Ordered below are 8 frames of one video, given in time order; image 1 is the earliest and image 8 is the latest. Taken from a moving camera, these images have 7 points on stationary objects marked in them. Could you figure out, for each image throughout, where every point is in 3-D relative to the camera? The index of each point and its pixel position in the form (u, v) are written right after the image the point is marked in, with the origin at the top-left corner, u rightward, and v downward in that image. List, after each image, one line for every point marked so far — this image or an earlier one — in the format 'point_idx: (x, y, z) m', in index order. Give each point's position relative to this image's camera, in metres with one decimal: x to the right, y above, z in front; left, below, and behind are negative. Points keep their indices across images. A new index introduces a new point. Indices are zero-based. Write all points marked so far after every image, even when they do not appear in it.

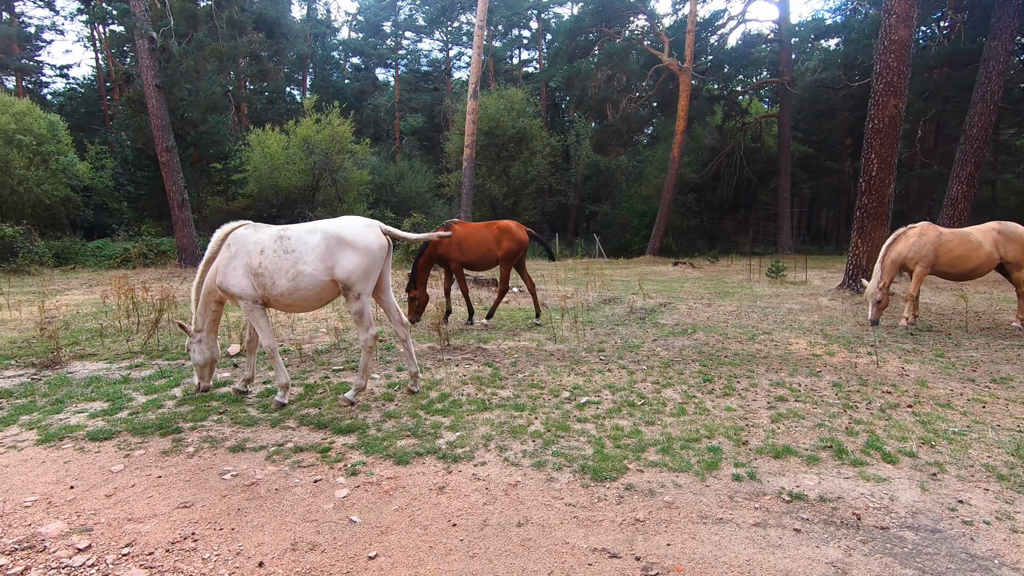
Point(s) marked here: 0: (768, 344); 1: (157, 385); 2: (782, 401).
0: (+3.1, -0.7, +6.5) m
1: (-3.1, -0.9, +4.8) m
2: (+2.2, -0.9, +4.3) m
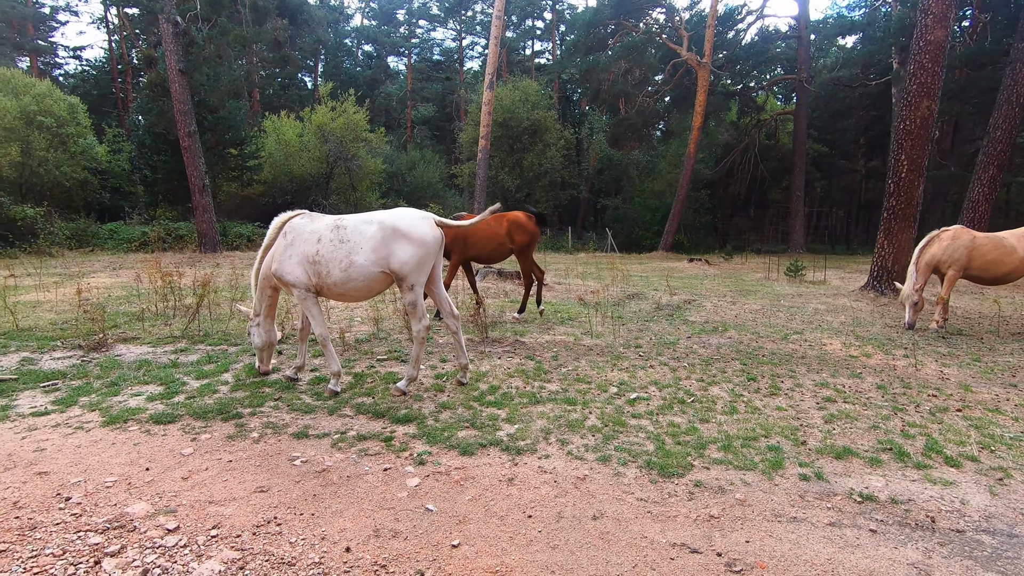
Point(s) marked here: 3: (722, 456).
0: (+3.5, -0.7, +6.6) m
1: (-2.7, -0.7, +4.8) m
2: (+2.6, -0.9, +4.3) m
3: (+1.3, -1.0, +3.2) m
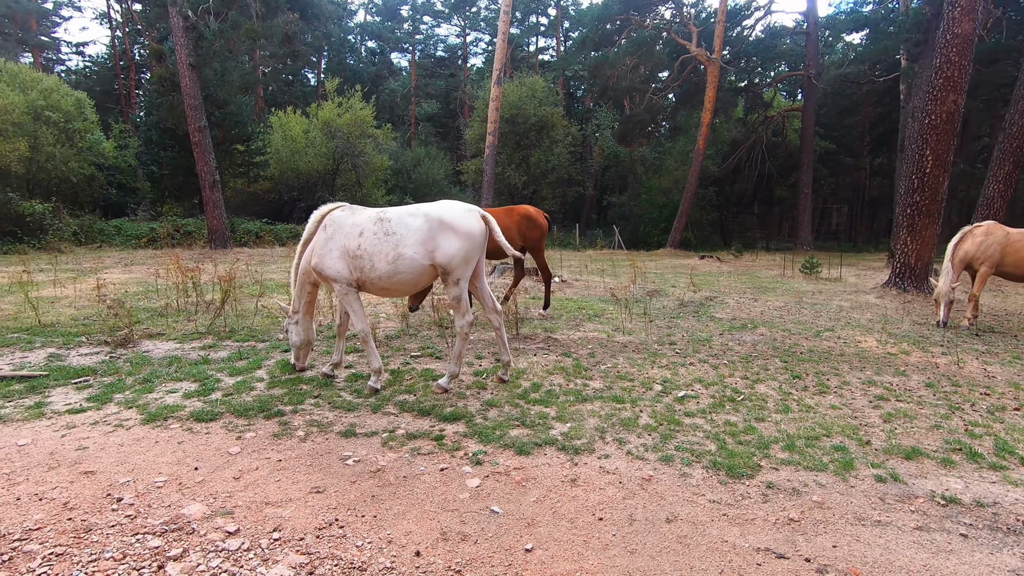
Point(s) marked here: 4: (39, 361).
0: (+3.9, -0.6, +6.4) m
1: (-2.4, -0.7, +4.7) m
2: (+2.9, -0.9, +4.2) m
3: (+1.6, -1.0, +3.1) m
4: (-4.2, -0.7, +4.8) m
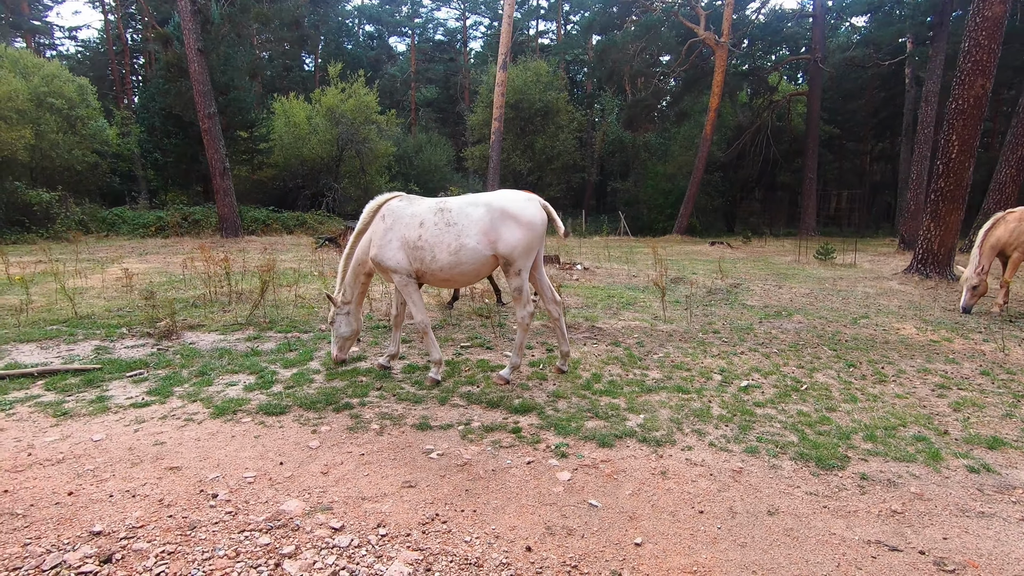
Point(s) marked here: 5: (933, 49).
0: (+4.3, -0.5, +6.4) m
1: (-1.9, -0.6, +4.7) m
2: (+3.4, -0.8, +4.2) m
3: (+2.1, -0.9, +3.1) m
4: (-3.7, -0.6, +4.8) m
5: (+14.0, +7.9, +18.0) m
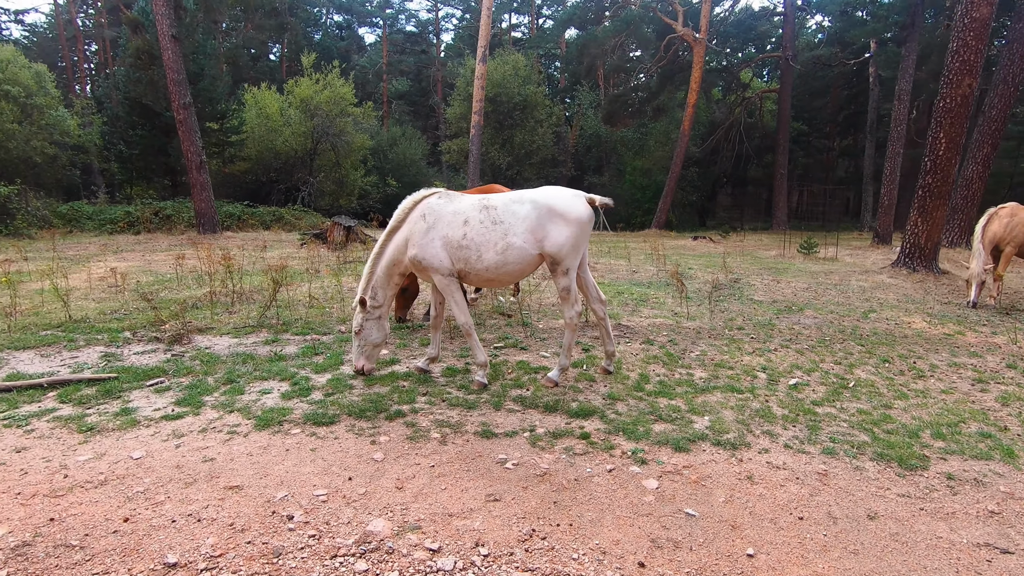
0: (+4.6, -0.4, +6.6) m
1: (-1.6, -0.6, +4.5) m
2: (+3.7, -0.7, +4.3) m
3: (+2.5, -0.9, +3.1) m
4: (-3.4, -0.6, +4.4) m
5: (+13.5, +8.2, +18.6) m
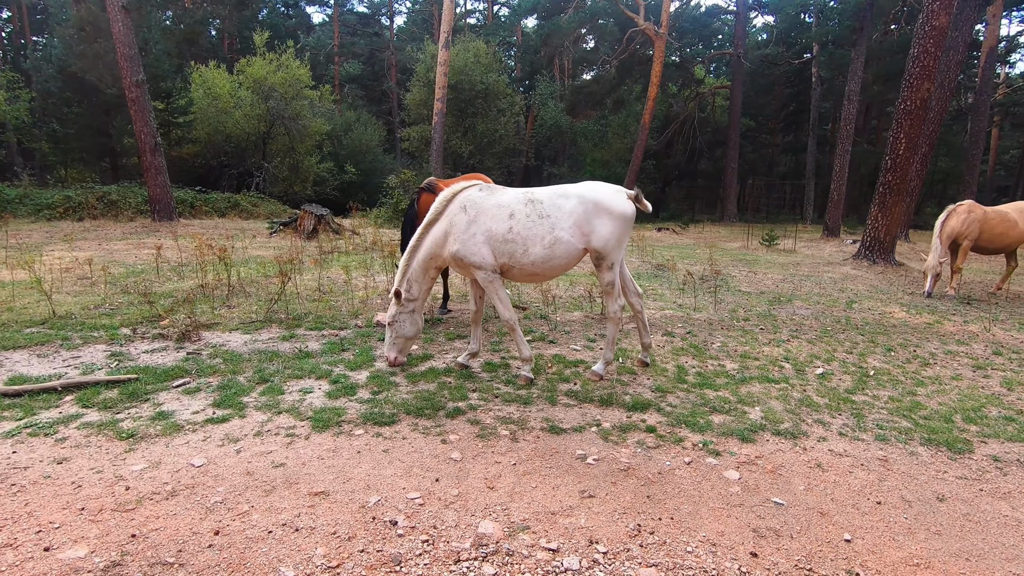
0: (+4.6, -0.3, +7.0) m
1: (-1.3, -0.6, +4.3) m
2: (+4.0, -0.7, +4.6) m
3: (+2.9, -0.9, +3.4) m
4: (-3.1, -0.6, +4.1) m
5: (+12.4, +8.5, +19.6) m
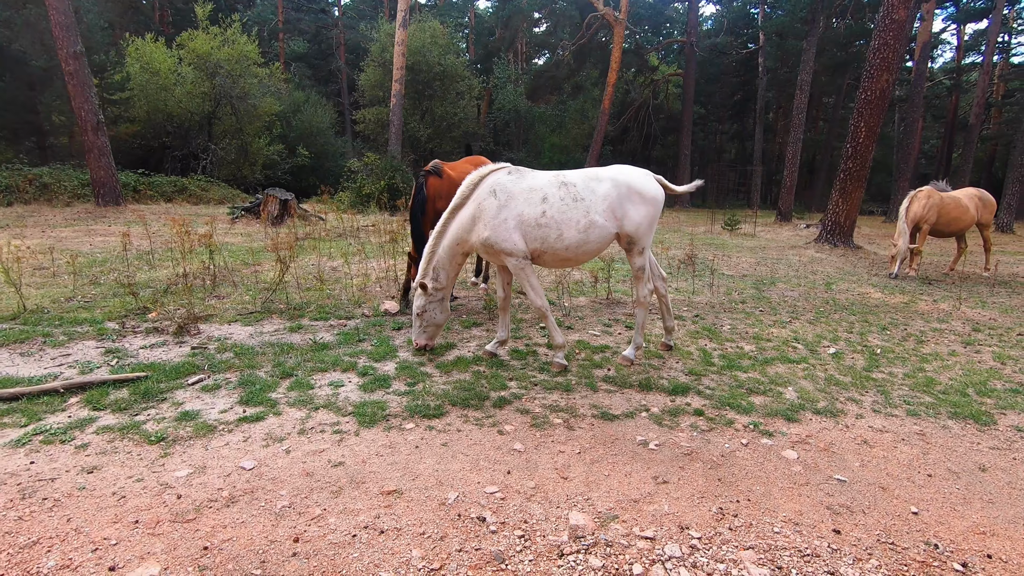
0: (+4.6, -0.1, +7.3) m
1: (-1.1, -0.5, +4.1) m
2: (+4.2, -0.5, +4.9) m
3: (+3.2, -0.8, +3.6) m
4: (-2.9, -0.5, +3.8) m
5: (+11.0, +9.2, +20.3) m
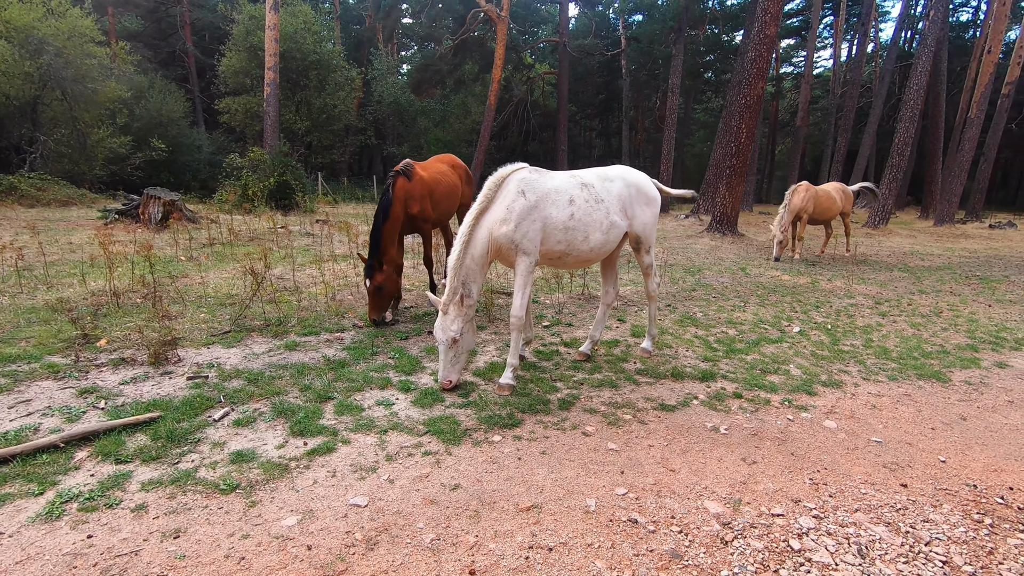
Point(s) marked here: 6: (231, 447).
0: (+3.9, +0.2, +8.3) m
1: (-0.8, -0.5, +3.9) m
2: (+4.1, -0.3, +5.9) m
3: (+3.5, -0.6, +4.4) m
4: (-2.5, -0.7, +3.1) m
5: (+6.7, +9.8, +22.3) m
6: (-1.5, -0.8, +2.8) m
